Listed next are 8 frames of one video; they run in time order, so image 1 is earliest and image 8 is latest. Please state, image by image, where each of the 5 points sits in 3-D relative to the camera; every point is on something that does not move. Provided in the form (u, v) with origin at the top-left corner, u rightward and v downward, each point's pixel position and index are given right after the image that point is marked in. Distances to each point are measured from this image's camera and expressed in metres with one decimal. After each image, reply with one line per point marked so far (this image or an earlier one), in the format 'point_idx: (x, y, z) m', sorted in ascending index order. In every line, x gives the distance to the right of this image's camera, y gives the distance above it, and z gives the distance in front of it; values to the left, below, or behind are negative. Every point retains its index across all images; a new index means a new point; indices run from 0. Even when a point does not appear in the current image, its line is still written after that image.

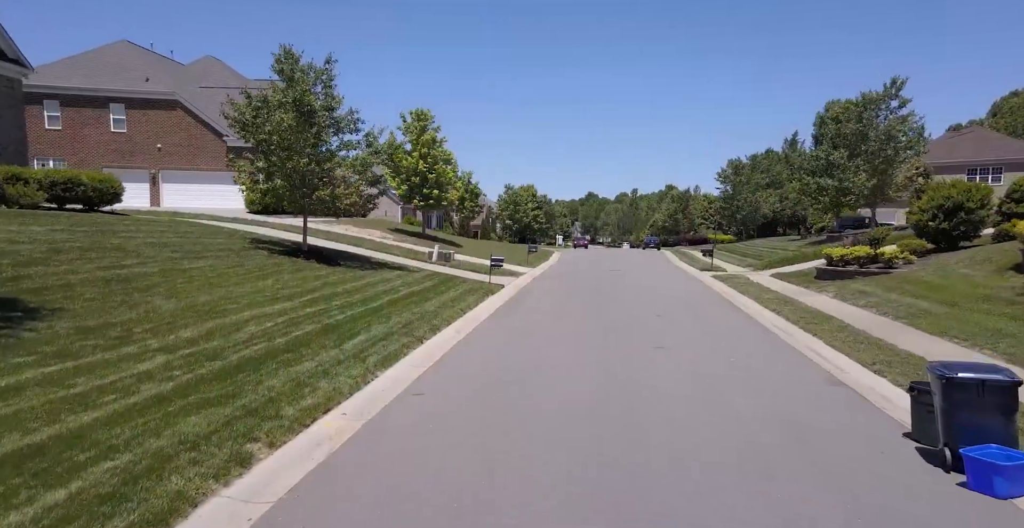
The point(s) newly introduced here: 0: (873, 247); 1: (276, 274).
0: (+9.5, +0.4, +15.8) m
1: (-4.6, -0.2, +11.9) m
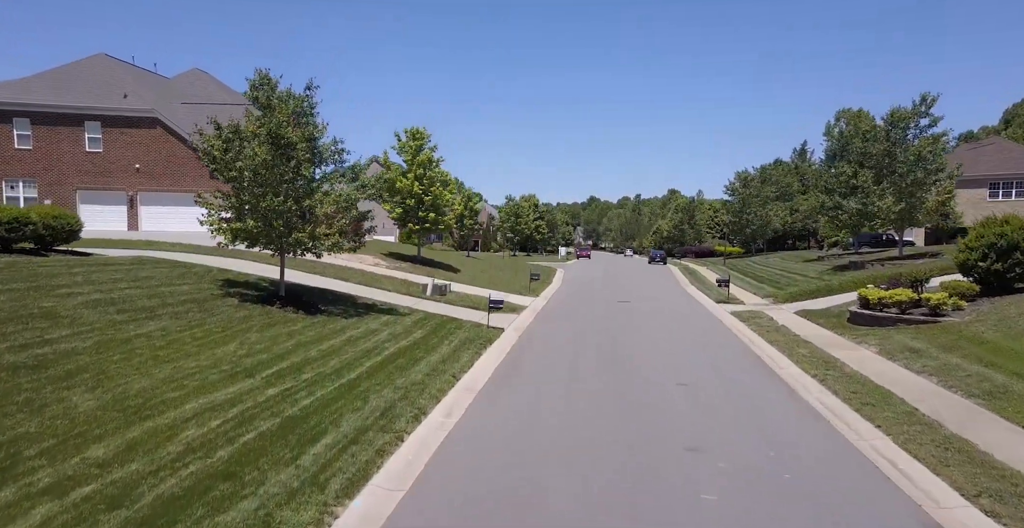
0: (+9.5, -0.6, +14.2) m
1: (-4.6, -1.2, +10.3) m
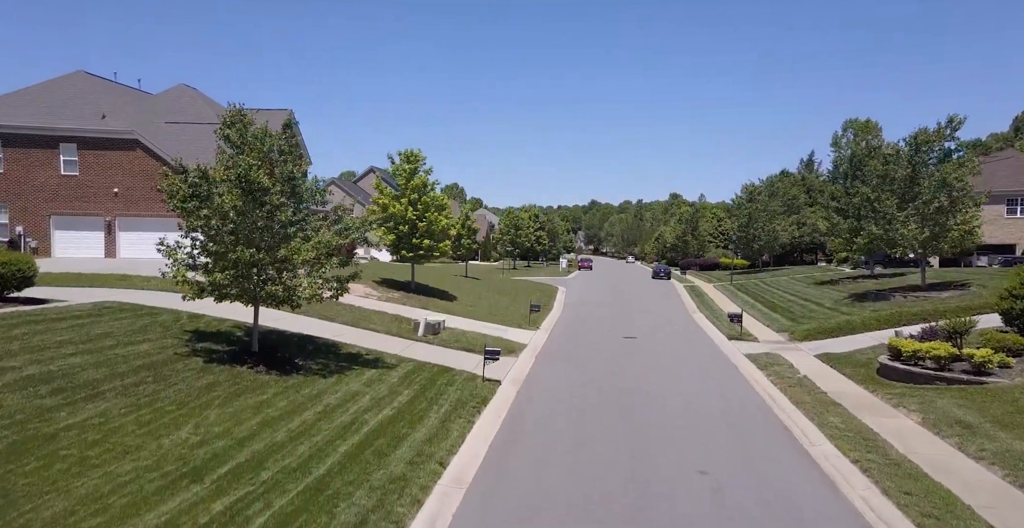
0: (+9.5, -1.7, +12.9) m
1: (-4.7, -2.2, +9.0) m
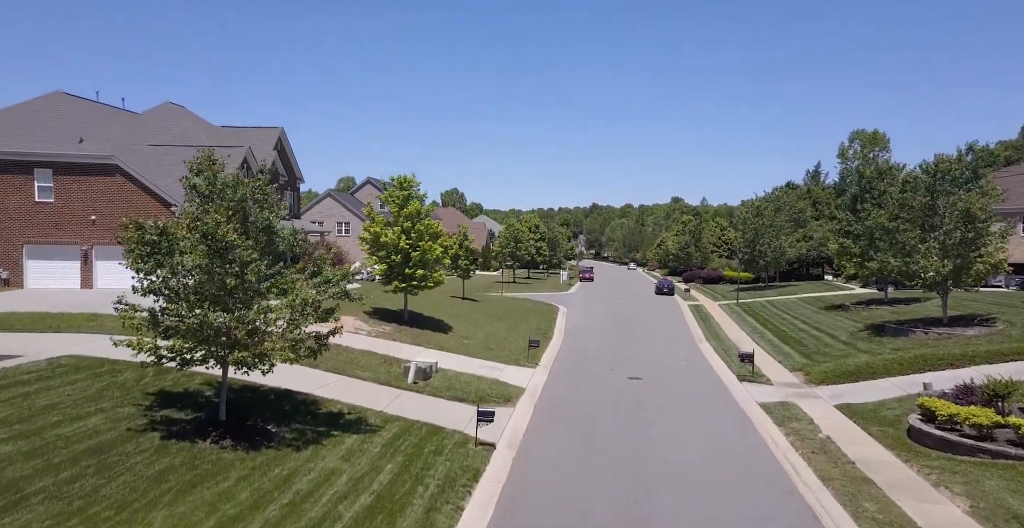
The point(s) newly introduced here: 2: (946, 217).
0: (+9.4, -2.8, +11.6) m
1: (-4.8, -3.3, +7.8) m
2: (+14.4, +1.5, +20.0) m
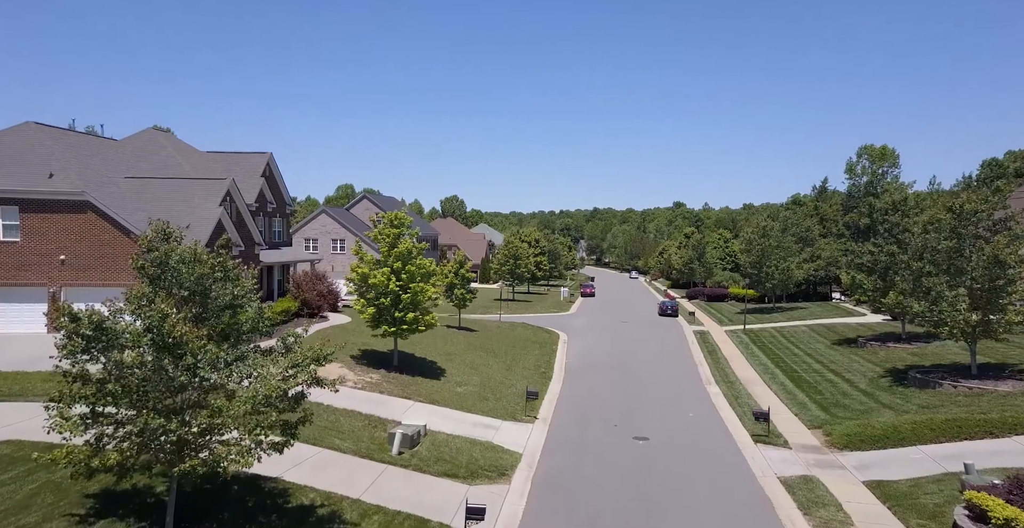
0: (+9.2, -4.2, +10.2) m
1: (-4.9, -4.6, +6.4) m
2: (+14.3, +0.1, +18.5) m
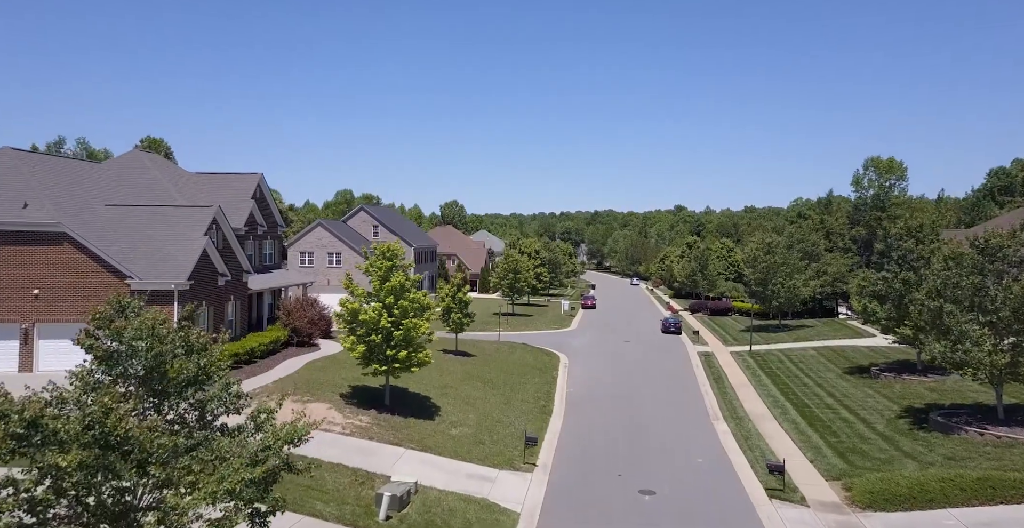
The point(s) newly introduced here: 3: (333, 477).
0: (+9.2, -5.3, +9.1) m
1: (-5.0, -5.7, +5.3) m
2: (+14.2, -1.0, +17.4) m
3: (-4.4, -5.2, +15.0) m
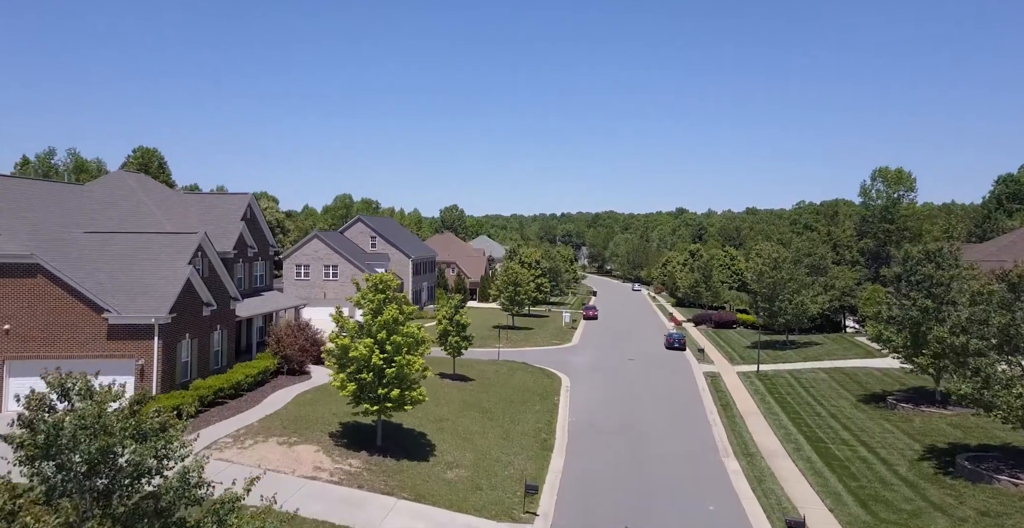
0: (+9.1, -6.2, +8.0) m
1: (-5.0, -6.7, +4.2) m
2: (+14.2, -2.0, +16.3) m
3: (-4.4, -6.3, +13.8) m
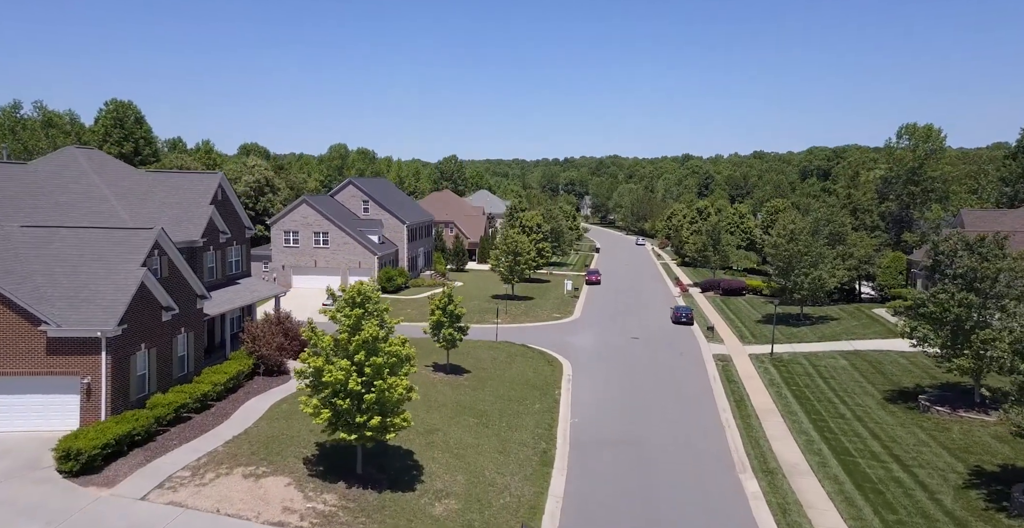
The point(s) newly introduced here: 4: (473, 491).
0: (+9.0, -7.3, +5.9) m
1: (-5.2, -8.2, +2.3) m
2: (+14.0, -2.4, +13.9) m
3: (-4.5, -6.9, +11.8) m
4: (-1.1, -6.7, +17.7) m
